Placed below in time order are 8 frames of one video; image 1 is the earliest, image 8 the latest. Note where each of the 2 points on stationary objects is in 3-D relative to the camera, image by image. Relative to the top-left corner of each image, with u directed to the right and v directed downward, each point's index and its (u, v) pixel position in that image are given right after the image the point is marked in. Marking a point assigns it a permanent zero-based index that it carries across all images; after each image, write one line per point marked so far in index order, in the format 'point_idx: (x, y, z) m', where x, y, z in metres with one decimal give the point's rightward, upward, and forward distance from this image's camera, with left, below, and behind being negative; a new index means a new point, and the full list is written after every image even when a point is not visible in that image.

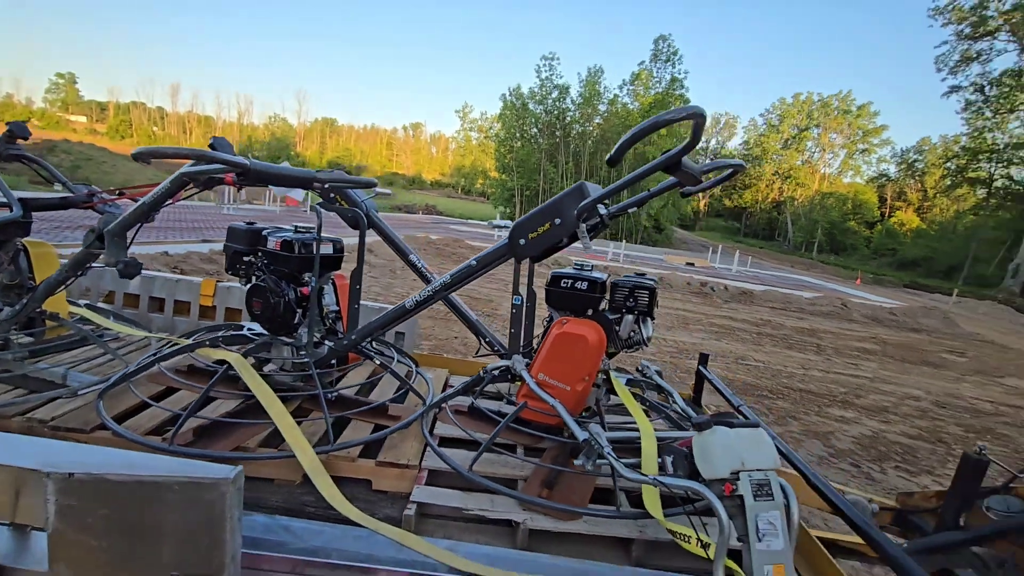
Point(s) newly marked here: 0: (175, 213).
0: (-7.8, +1.9, +12.0) m
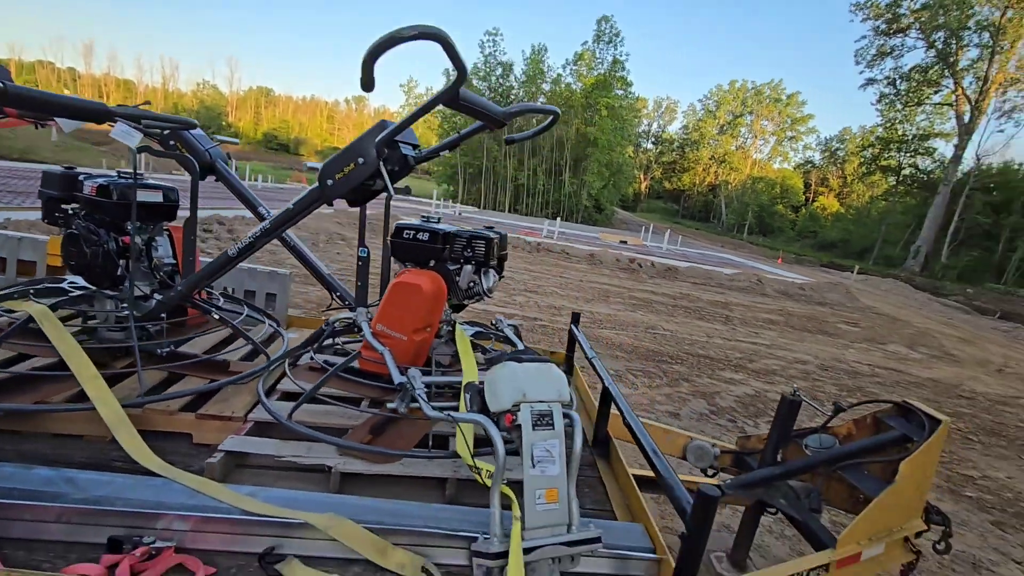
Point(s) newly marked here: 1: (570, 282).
0: (-9.4, +2.4, +11.0) m
1: (+1.0, +0.1, +9.1) m
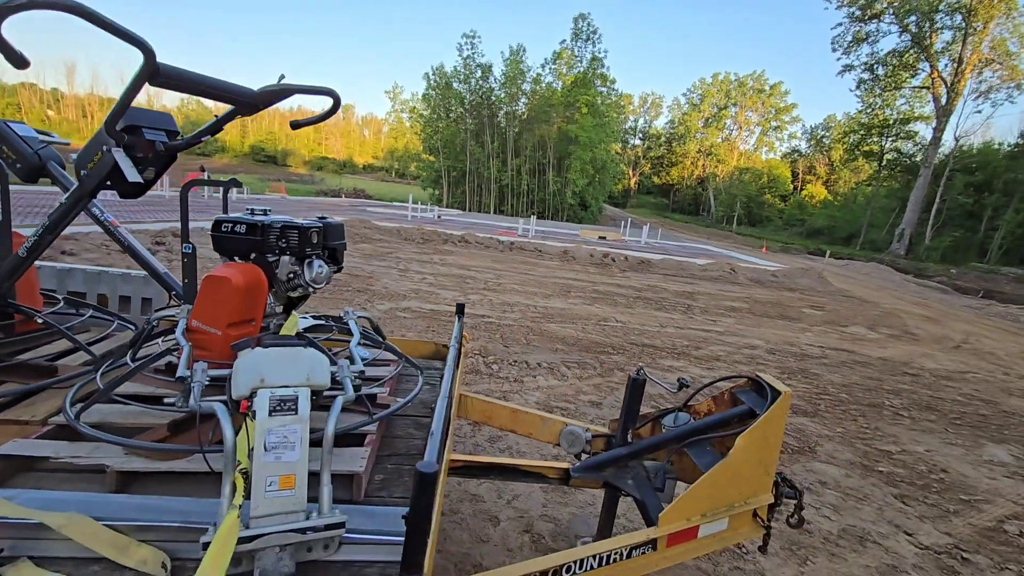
0: (-10.1, +2.0, +10.9) m
1: (+0.3, +0.2, +9.1) m
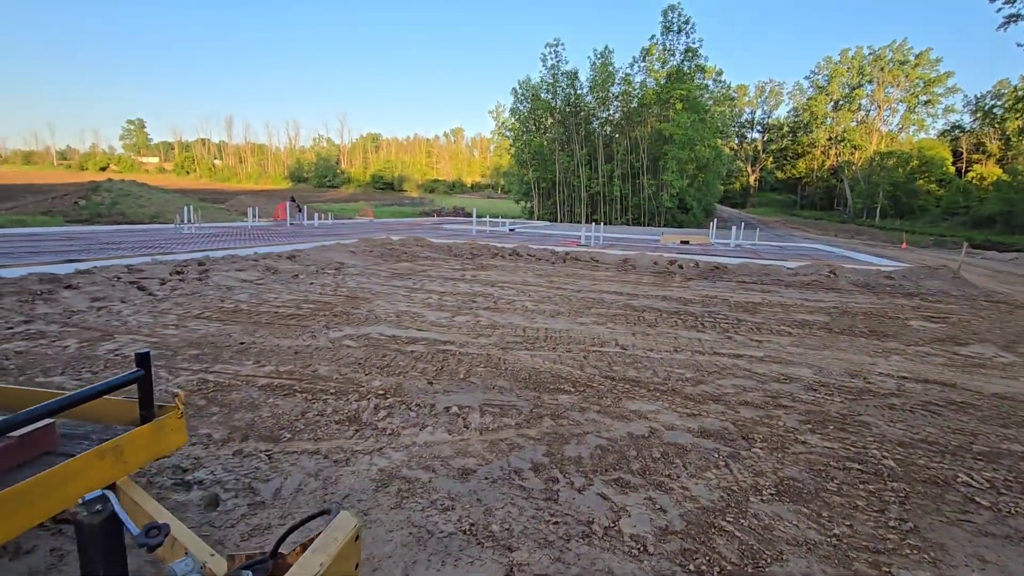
0: (-9.1, +1.3, +12.2) m
1: (+0.7, -0.1, +8.1) m
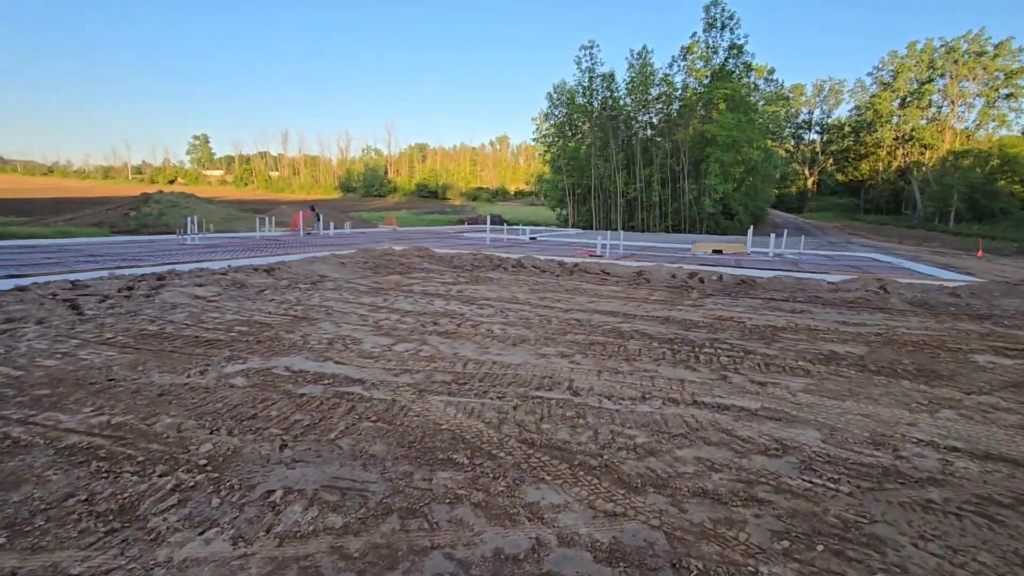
0: (-9.0, +1.1, +12.1) m
1: (+0.4, -0.4, +7.1) m
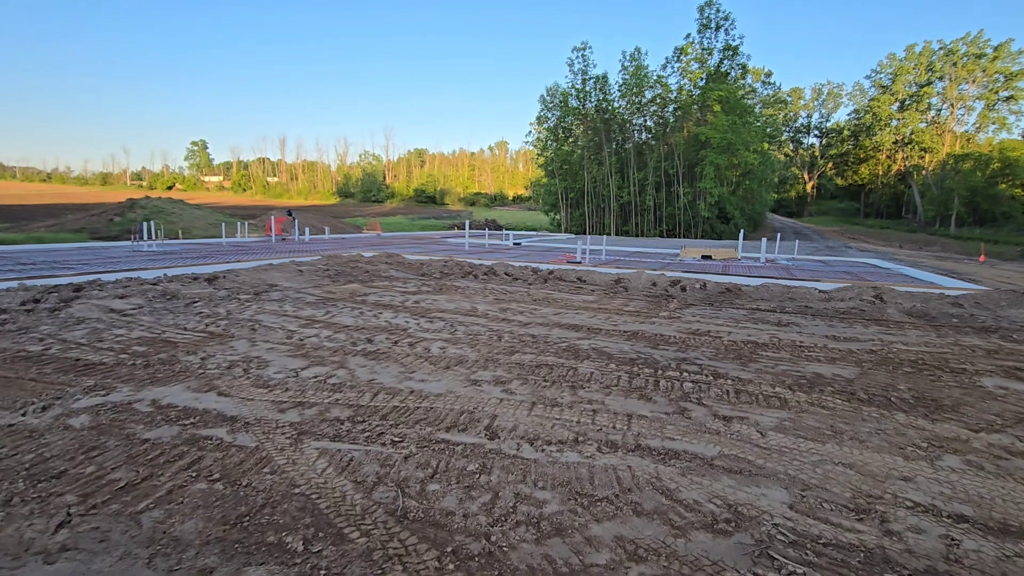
0: (-9.7, +0.8, +11.4) m
1: (-0.3, -0.5, +6.3) m
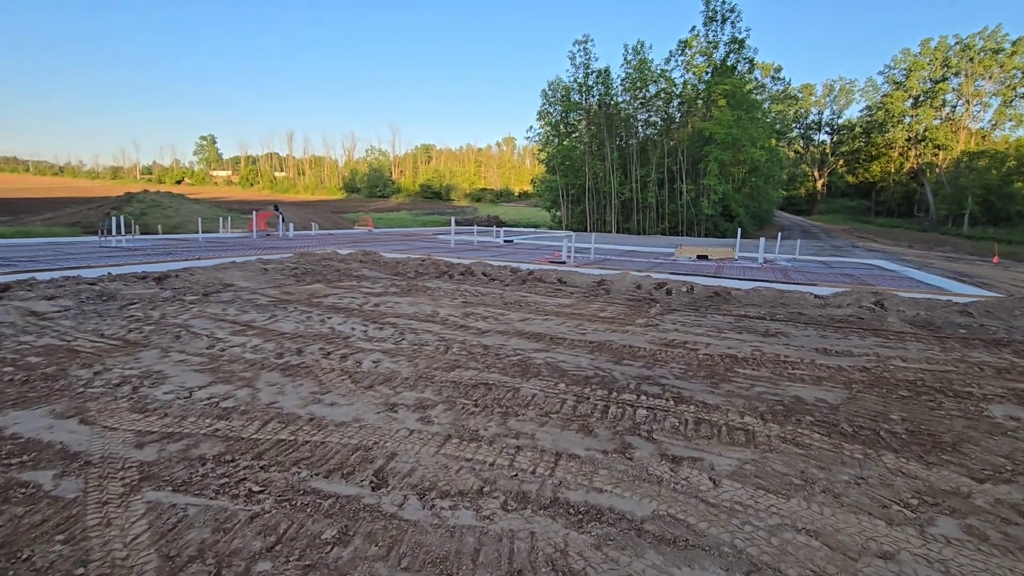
0: (-10.1, +0.9, +10.9) m
1: (-0.8, -0.6, +5.7) m
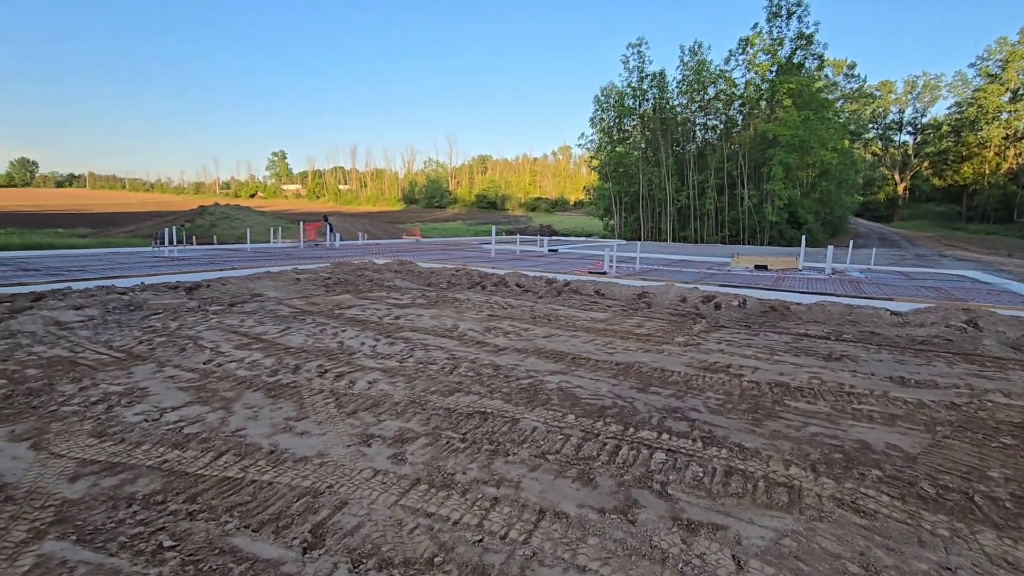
0: (-9.3, +0.7, +11.4) m
1: (-0.6, -0.7, +5.2) m
